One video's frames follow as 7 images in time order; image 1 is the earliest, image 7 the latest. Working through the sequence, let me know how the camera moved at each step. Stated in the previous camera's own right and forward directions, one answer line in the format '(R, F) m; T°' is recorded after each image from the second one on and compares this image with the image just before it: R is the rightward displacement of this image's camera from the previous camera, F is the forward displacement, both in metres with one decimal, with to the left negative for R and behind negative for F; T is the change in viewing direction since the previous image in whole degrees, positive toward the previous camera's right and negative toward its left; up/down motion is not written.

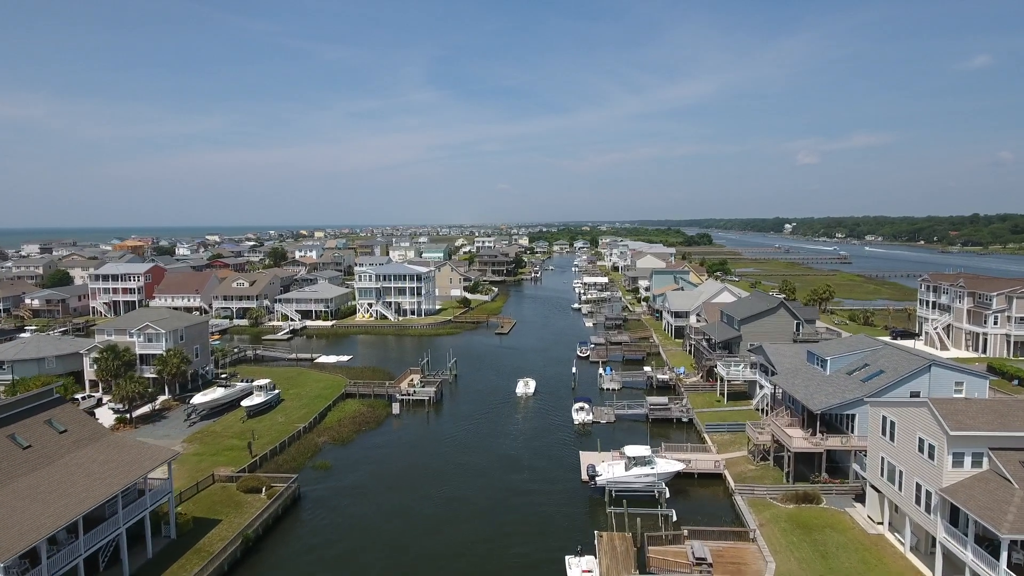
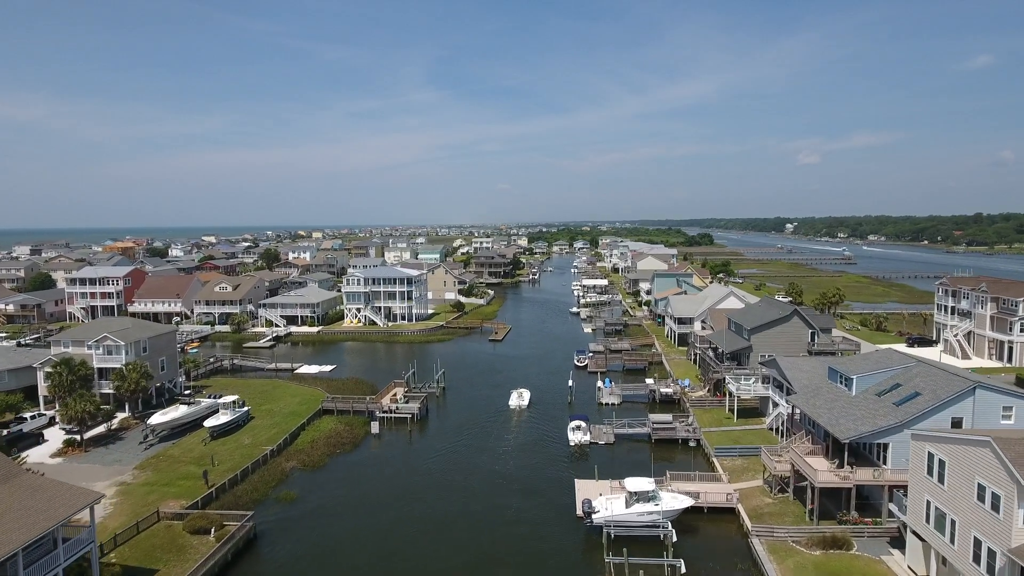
(+0.4, +2.4) m; 0°
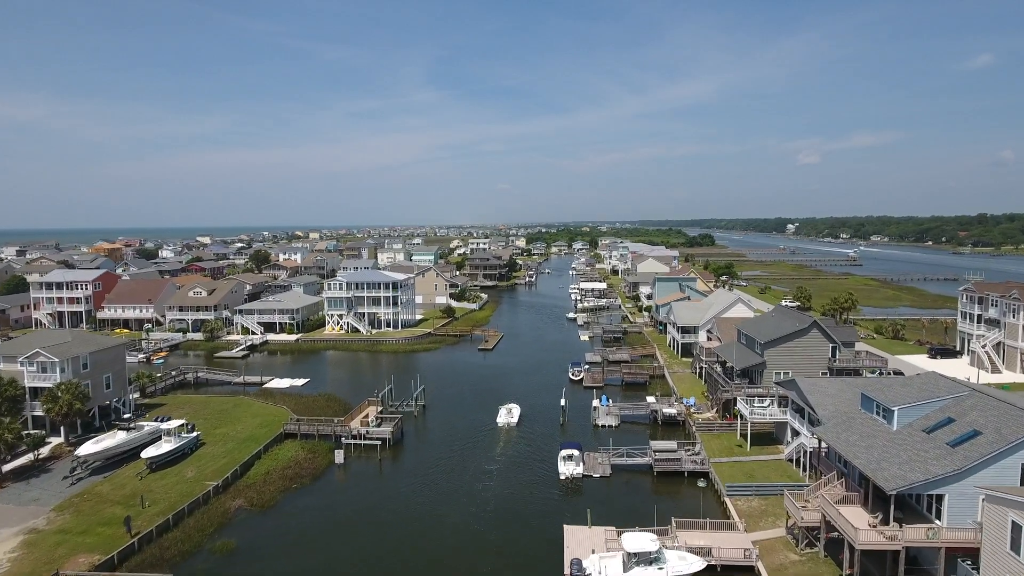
(+0.6, +3.1) m; 0°
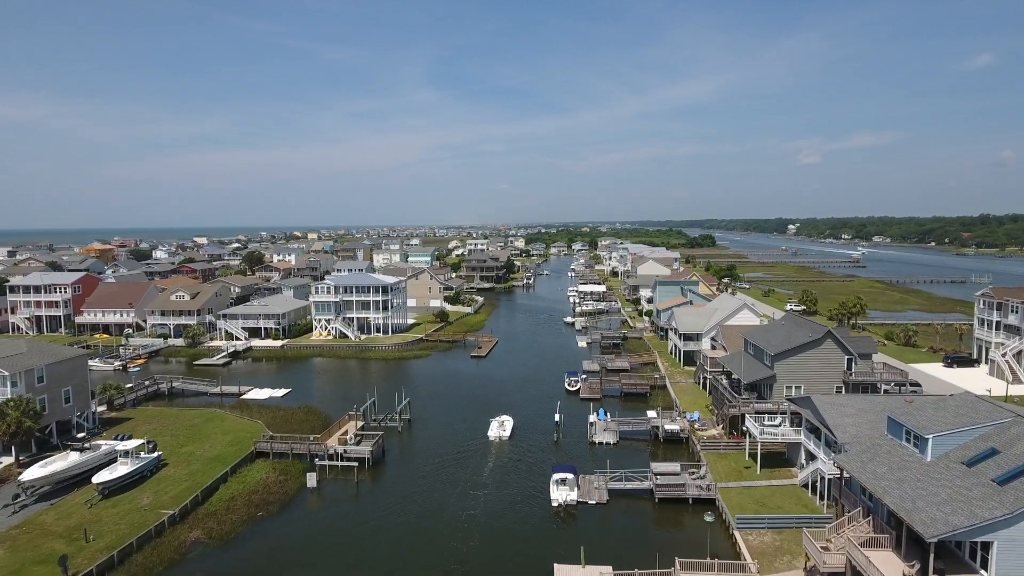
(+0.4, +1.9) m; 0°
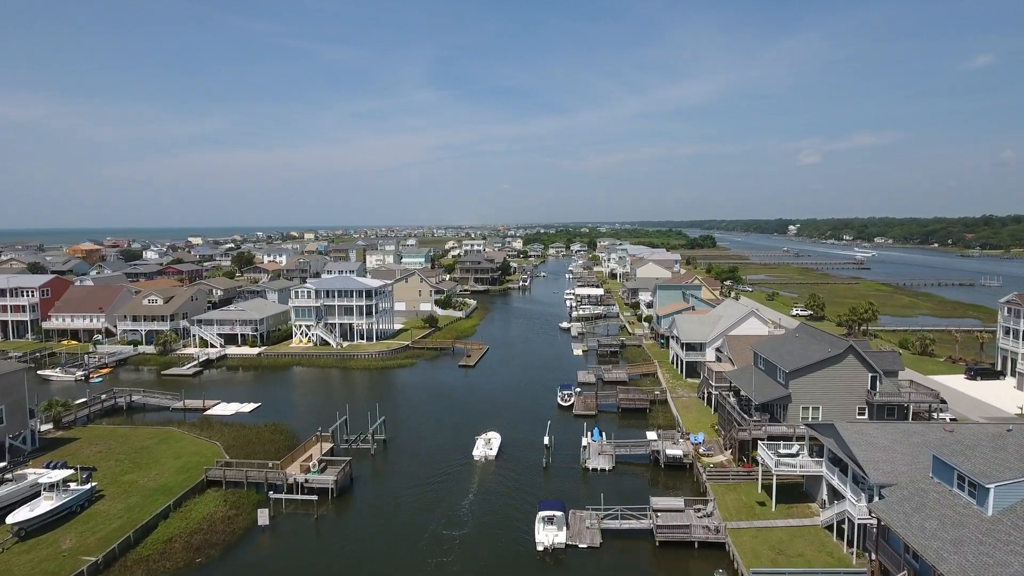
(+0.5, +2.6) m; 0°
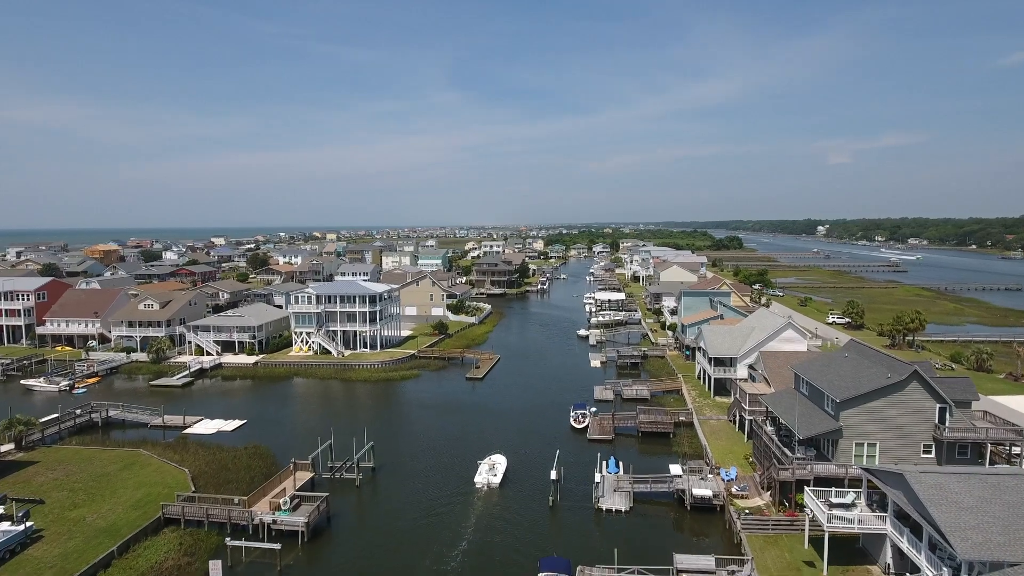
(+0.6, +2.9) m; -2°
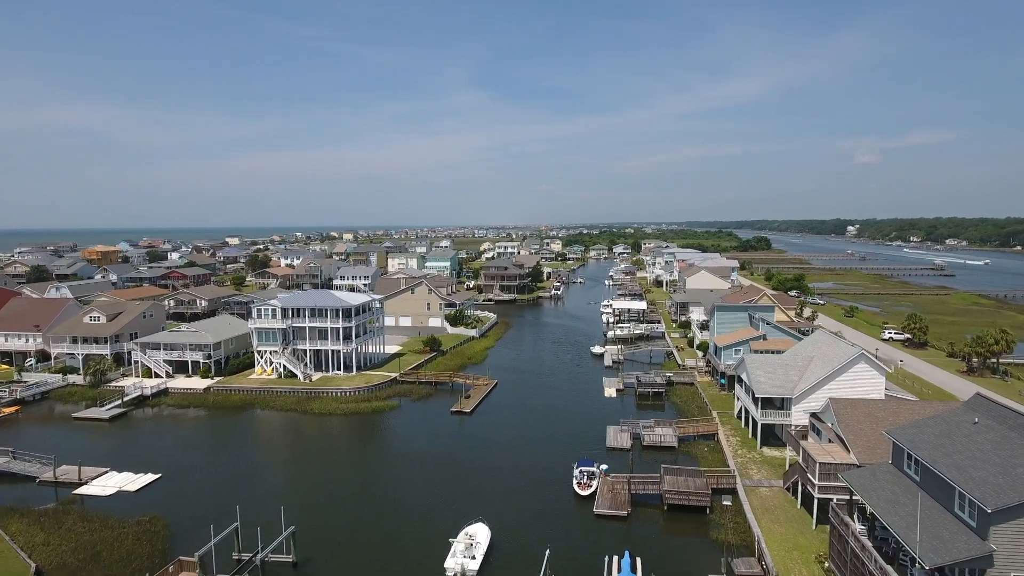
(+1.2, +6.4) m; -2°
